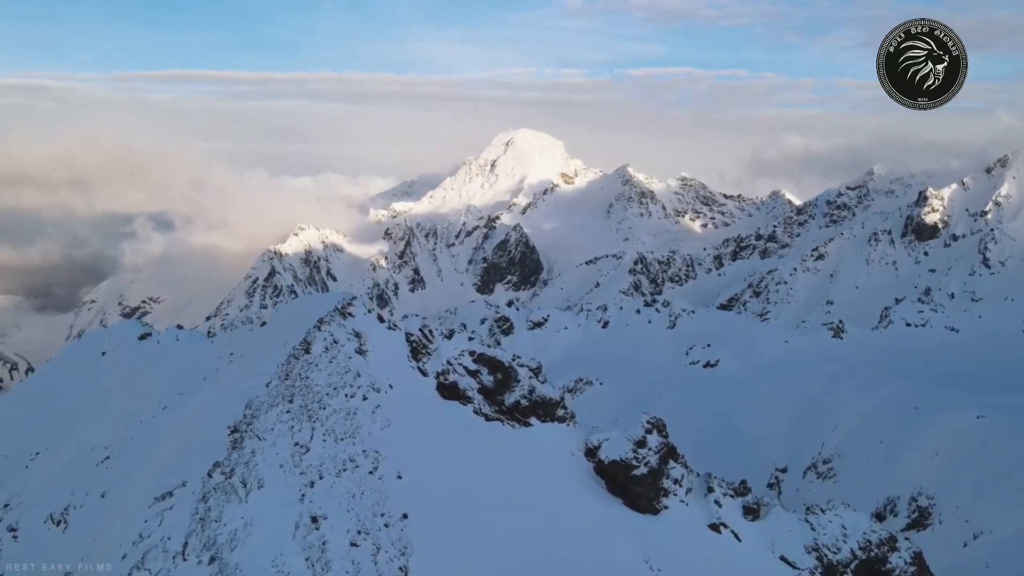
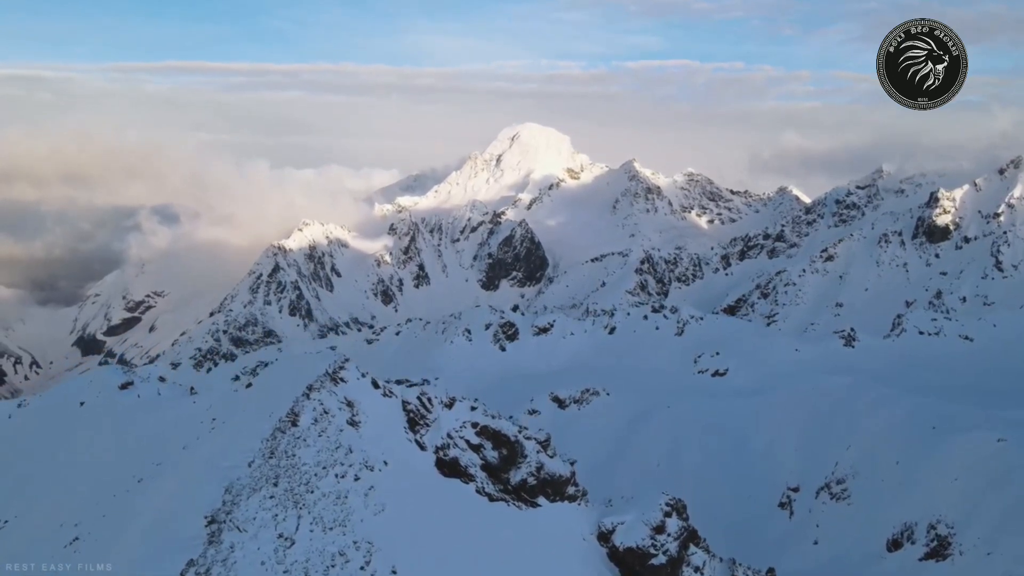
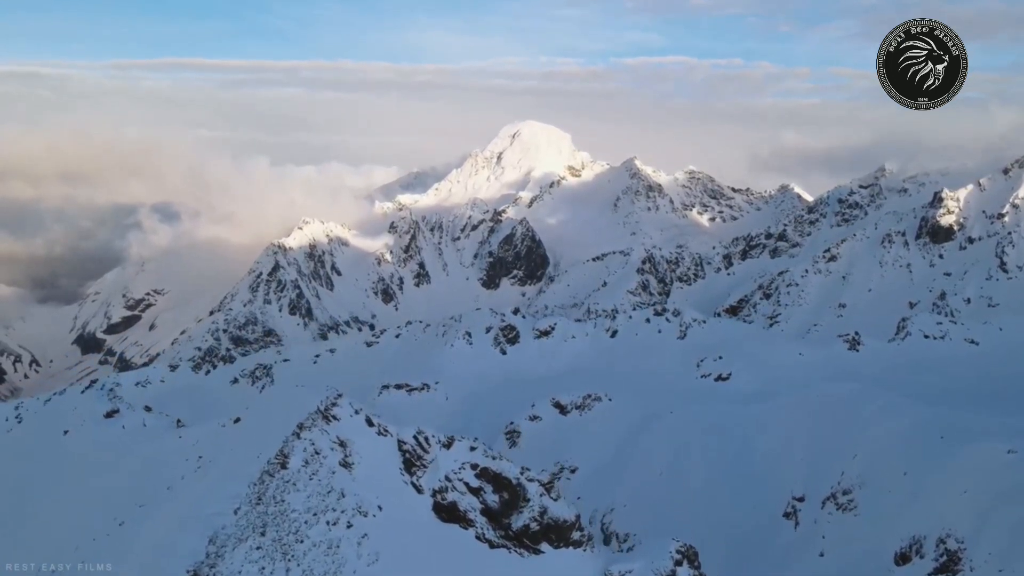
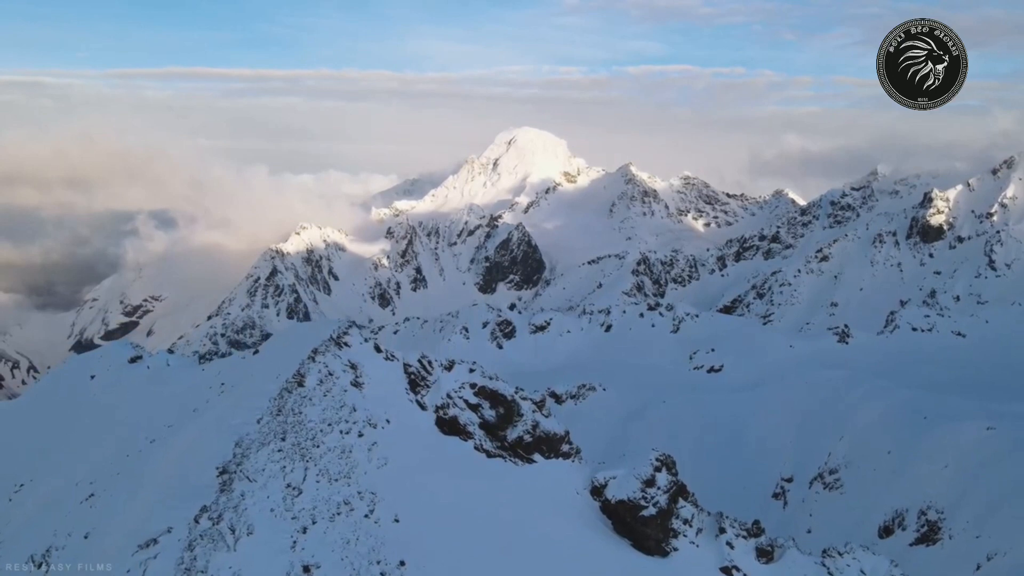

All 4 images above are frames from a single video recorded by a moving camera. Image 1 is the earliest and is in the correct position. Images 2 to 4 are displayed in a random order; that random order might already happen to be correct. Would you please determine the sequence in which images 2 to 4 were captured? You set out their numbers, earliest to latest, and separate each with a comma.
4, 2, 3
